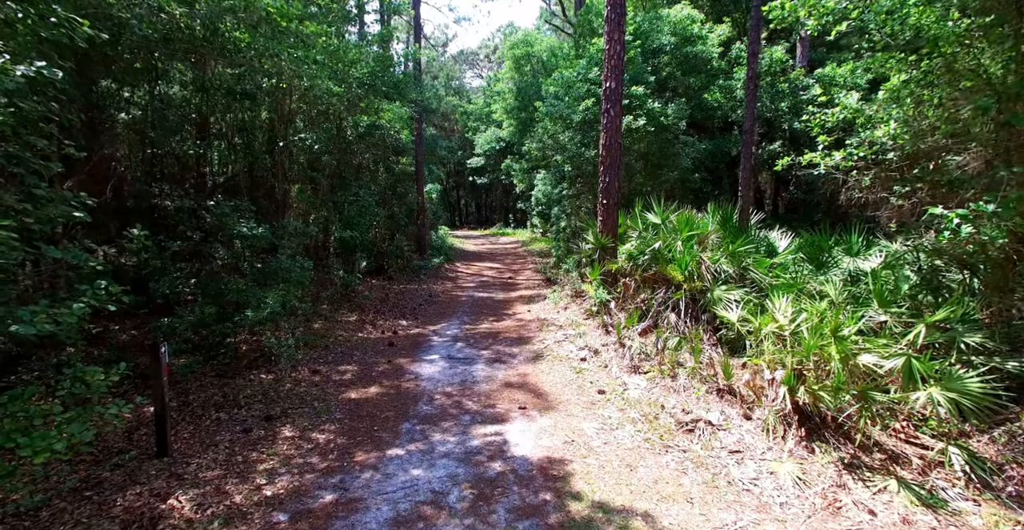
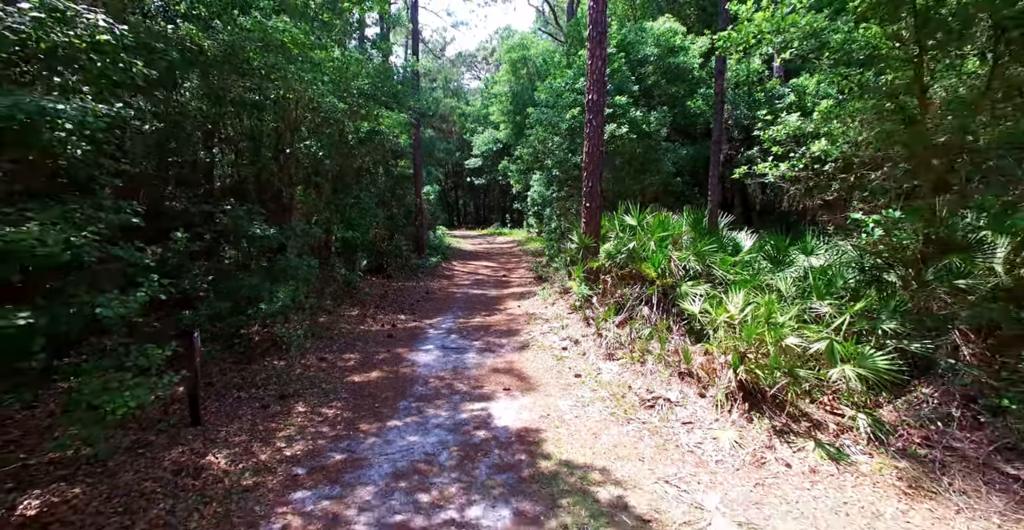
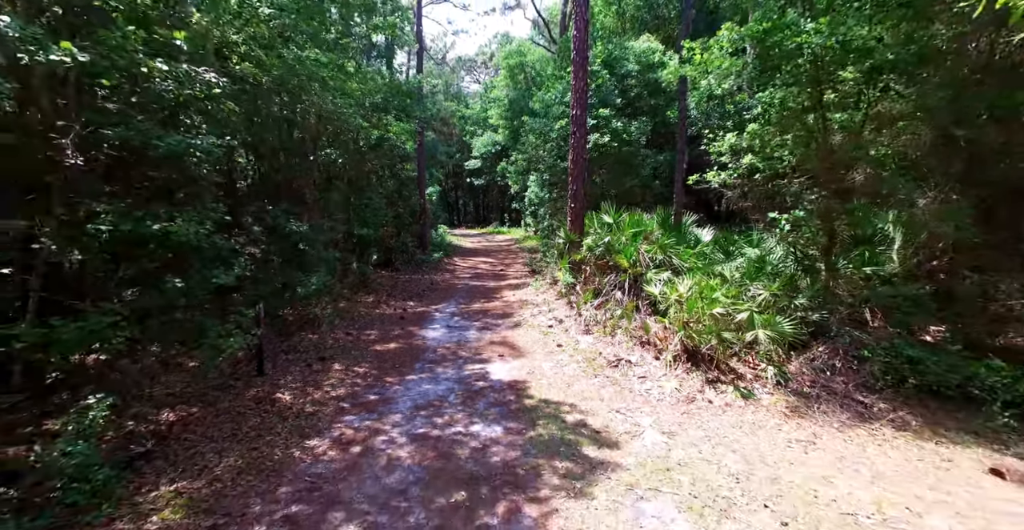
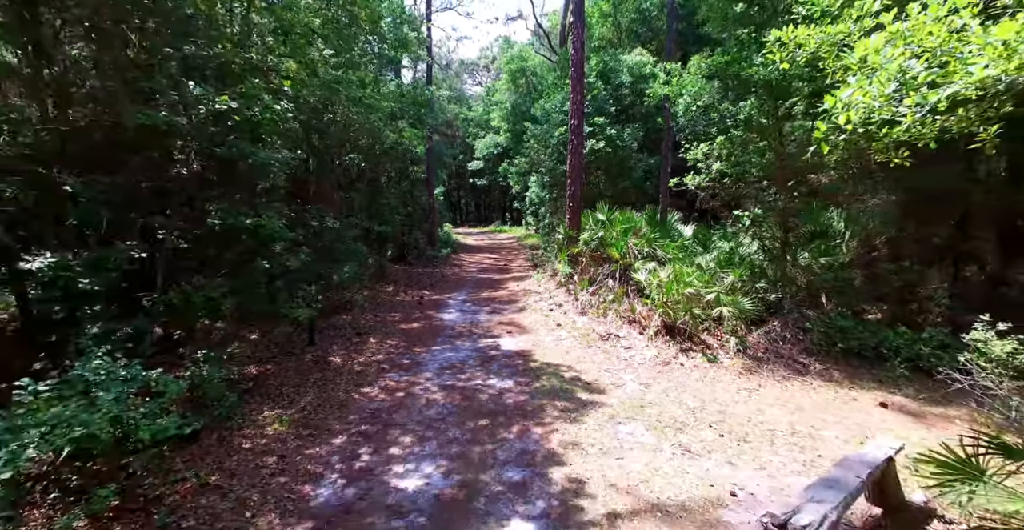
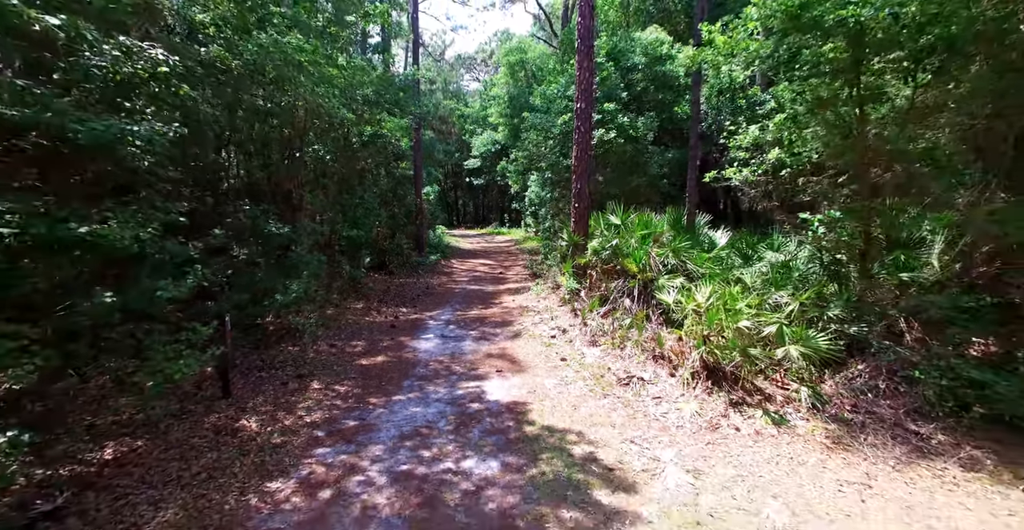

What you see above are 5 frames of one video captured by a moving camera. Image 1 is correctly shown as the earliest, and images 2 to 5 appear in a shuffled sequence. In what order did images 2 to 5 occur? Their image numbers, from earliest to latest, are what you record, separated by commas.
2, 5, 3, 4
